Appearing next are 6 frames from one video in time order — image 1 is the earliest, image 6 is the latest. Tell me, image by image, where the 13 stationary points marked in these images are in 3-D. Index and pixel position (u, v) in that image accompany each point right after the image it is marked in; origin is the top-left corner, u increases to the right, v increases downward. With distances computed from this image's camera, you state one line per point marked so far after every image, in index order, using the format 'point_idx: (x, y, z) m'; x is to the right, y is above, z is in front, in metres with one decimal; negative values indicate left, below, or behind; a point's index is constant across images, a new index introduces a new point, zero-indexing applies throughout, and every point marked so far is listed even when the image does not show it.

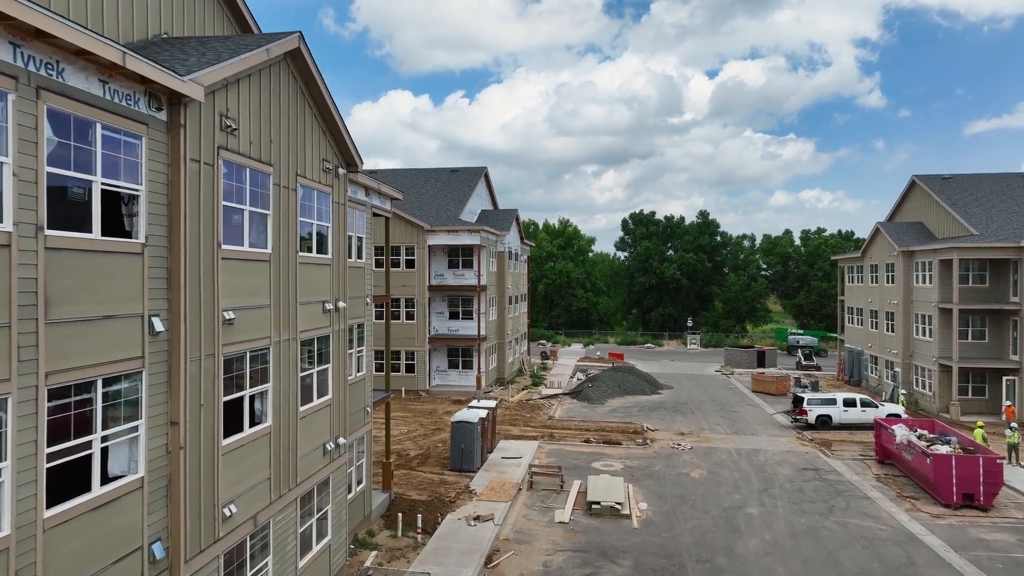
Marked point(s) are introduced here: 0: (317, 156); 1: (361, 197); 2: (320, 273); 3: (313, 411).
0: (-3.1, +2.1, +11.2) m
1: (-3.2, +2.0, +14.9) m
2: (-3.2, +0.2, +11.5) m
3: (-3.2, -2.0, +11.2) m
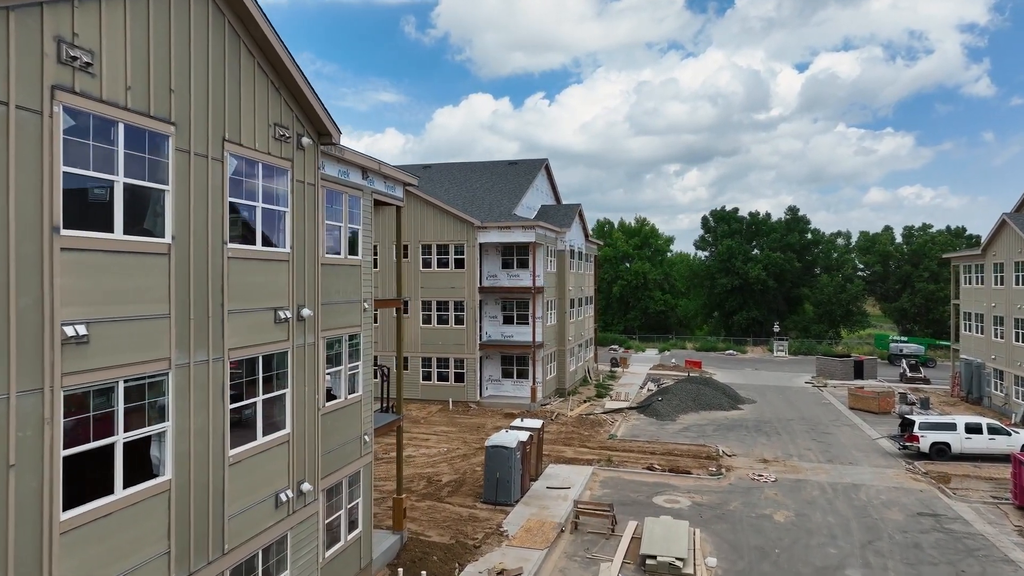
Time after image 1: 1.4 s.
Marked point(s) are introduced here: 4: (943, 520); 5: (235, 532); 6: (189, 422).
0: (-3.1, +2.1, +8.6) m
1: (-2.7, +1.9, +12.3) m
2: (-3.1, +0.2, +8.8) m
3: (-3.1, -2.0, +8.6) m
4: (+10.2, -5.5, +16.6) m
5: (-3.2, -2.8, +8.1) m
6: (-3.4, -1.4, +7.3) m
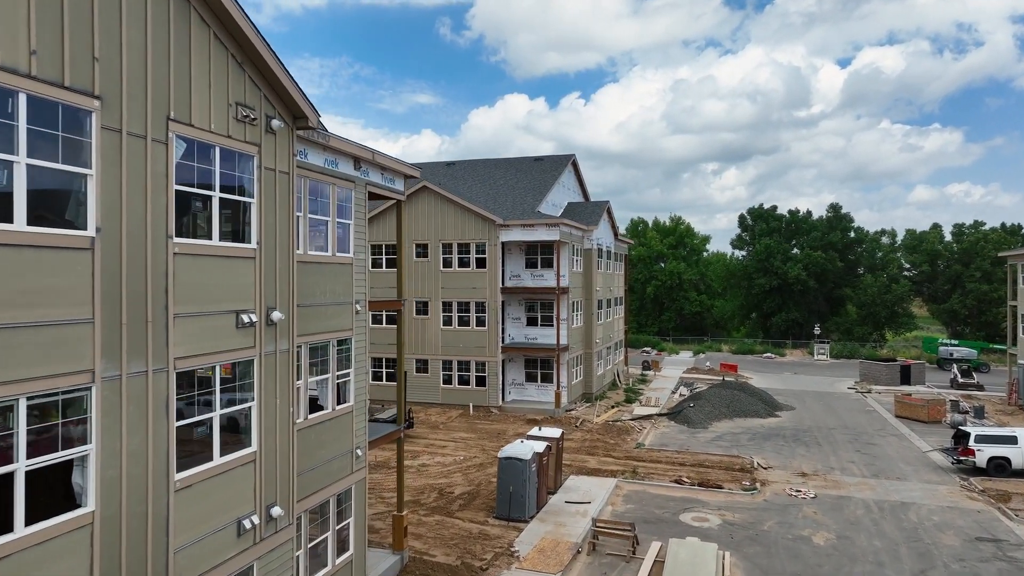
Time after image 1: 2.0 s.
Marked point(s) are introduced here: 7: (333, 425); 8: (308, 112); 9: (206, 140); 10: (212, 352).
0: (-3.2, +2.1, +7.6) m
1: (-2.6, +1.9, +11.2) m
2: (-3.1, +0.2, +7.8) m
3: (-3.2, -2.0, +7.6) m
4: (+10.5, -5.5, +14.9) m
5: (-3.3, -2.8, +7.1) m
6: (-3.5, -1.4, +6.3) m
7: (-2.8, -2.1, +10.7) m
8: (-2.6, +2.3, +9.0) m
9: (-3.2, +1.6, +7.4) m
10: (-3.2, -0.7, +7.5) m
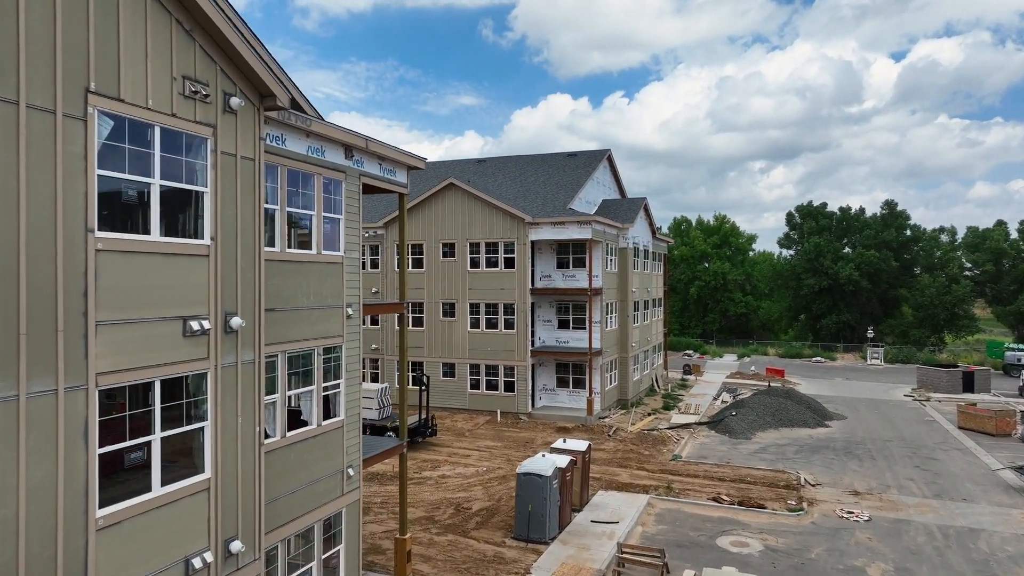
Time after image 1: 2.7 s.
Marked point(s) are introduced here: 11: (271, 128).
0: (-3.3, +2.1, +6.5) m
1: (-2.5, +1.9, +10.1) m
2: (-3.2, +0.2, +6.8) m
3: (-3.3, -2.0, +6.5) m
4: (+10.8, -5.5, +13.0) m
5: (-3.5, -2.9, +6.1) m
6: (-3.7, -1.4, +5.3) m
7: (-2.7, -2.1, +9.6) m
8: (-2.6, +2.2, +7.9) m
9: (-3.4, +1.5, +6.4) m
10: (-3.3, -0.7, +6.5) m
11: (-3.0, +2.0, +8.8) m
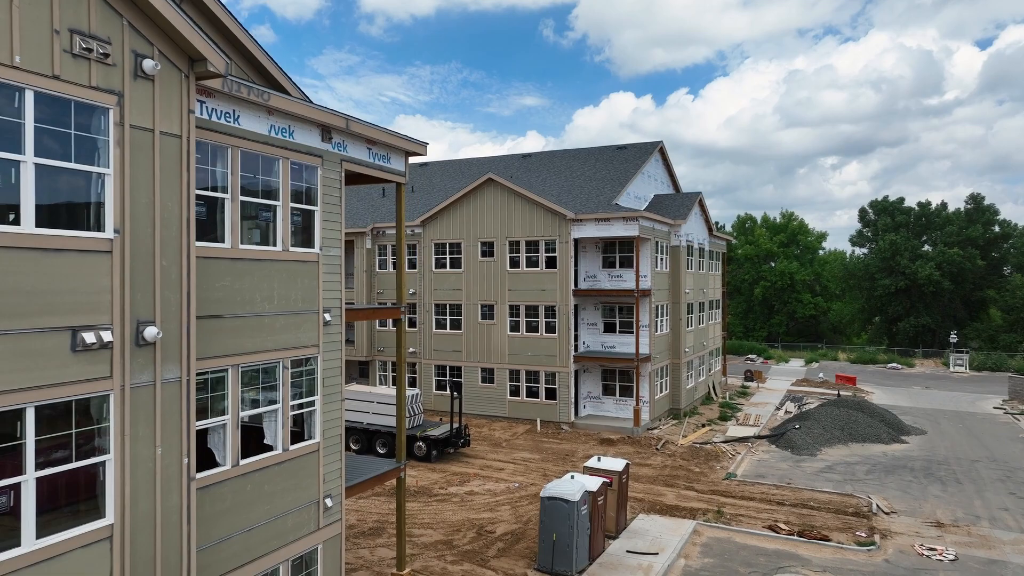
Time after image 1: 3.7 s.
0: (-3.6, +2.0, +5.3) m
1: (-2.5, +1.8, +8.8) m
2: (-3.5, +0.2, +5.5) m
3: (-3.6, -2.1, +5.2) m
4: (+11.1, -5.6, +10.5) m
5: (-3.8, -2.9, +4.8) m
6: (-4.1, -1.4, +4.1) m
7: (-2.7, -2.2, +8.3) m
8: (-2.8, +2.2, +6.5) m
9: (-3.7, +1.5, +5.1) m
10: (-3.6, -0.7, +5.2) m
11: (-3.1, +2.0, +7.4) m
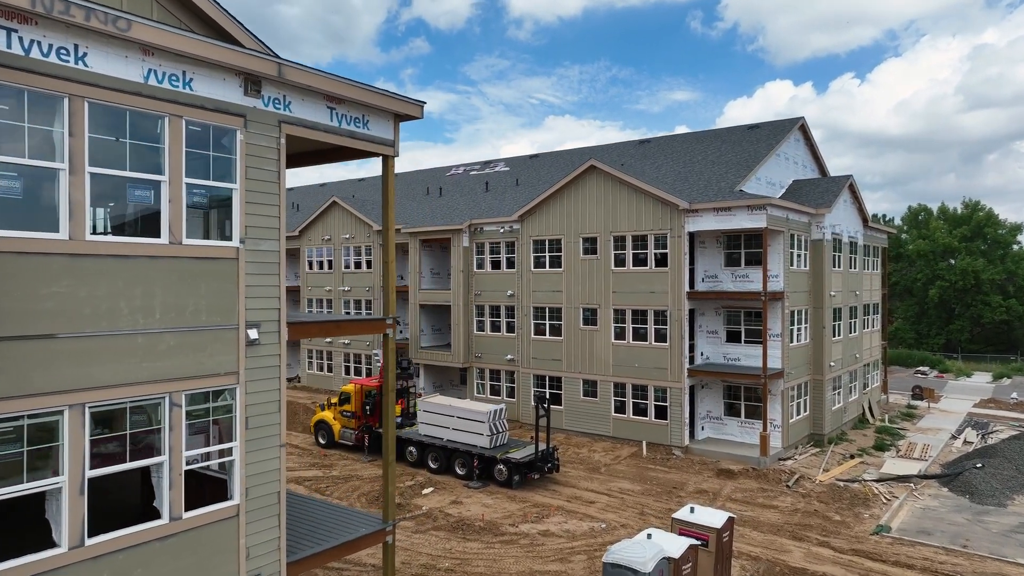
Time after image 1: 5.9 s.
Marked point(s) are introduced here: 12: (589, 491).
0: (-4.4, +2.0, +3.2) m
1: (-2.6, +1.8, +6.4) m
2: (-4.3, +0.1, +3.4) m
3: (-4.4, -2.1, +3.2) m
4: (+11.0, -5.6, +5.3) m
5: (-4.7, -2.9, +2.8) m
6: (-5.2, -1.5, +2.2) m
7: (-2.9, -2.2, +6.0) m
8: (-3.4, +2.2, +4.3) m
9: (-4.5, +1.5, +3.1) m
10: (-4.5, -0.8, +3.2) m
11: (-3.5, +1.9, +5.3) m
12: (+2.1, -5.4, +18.8) m
